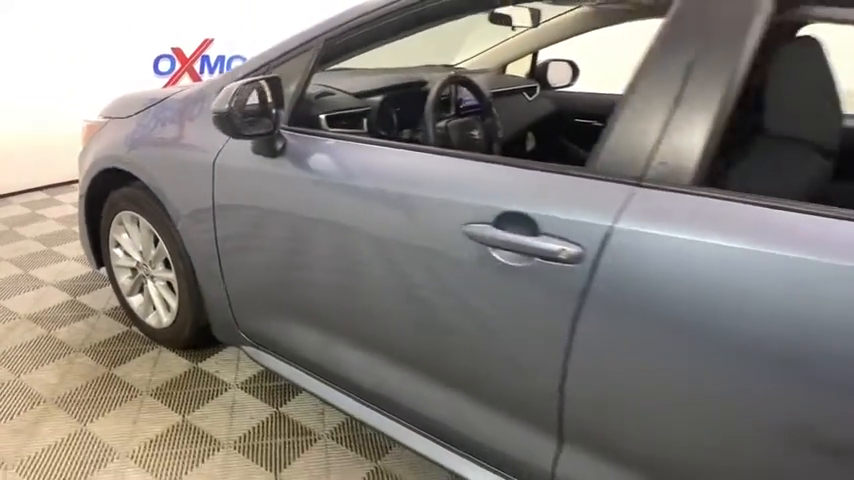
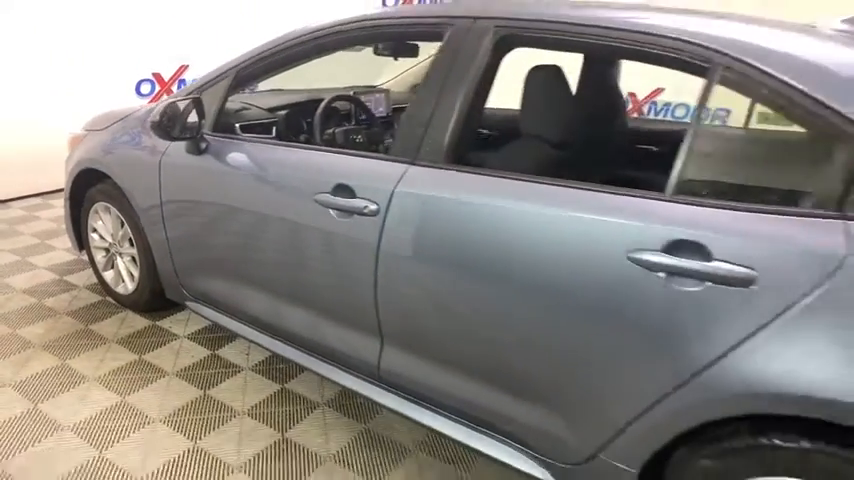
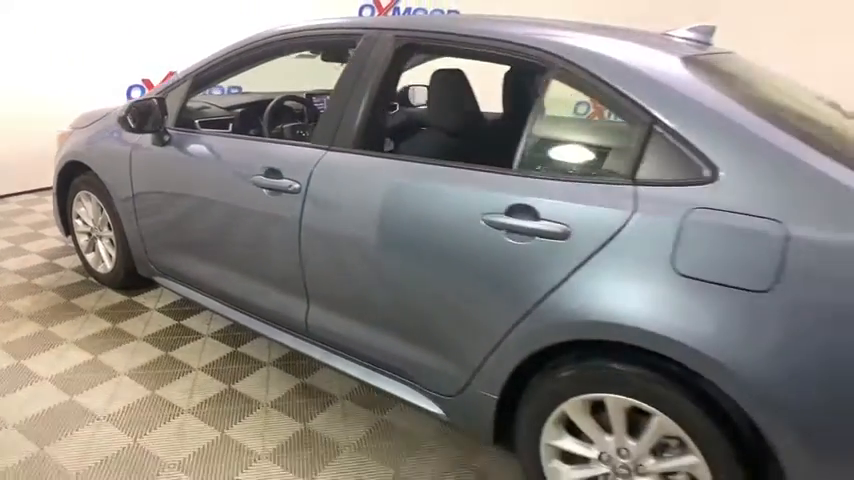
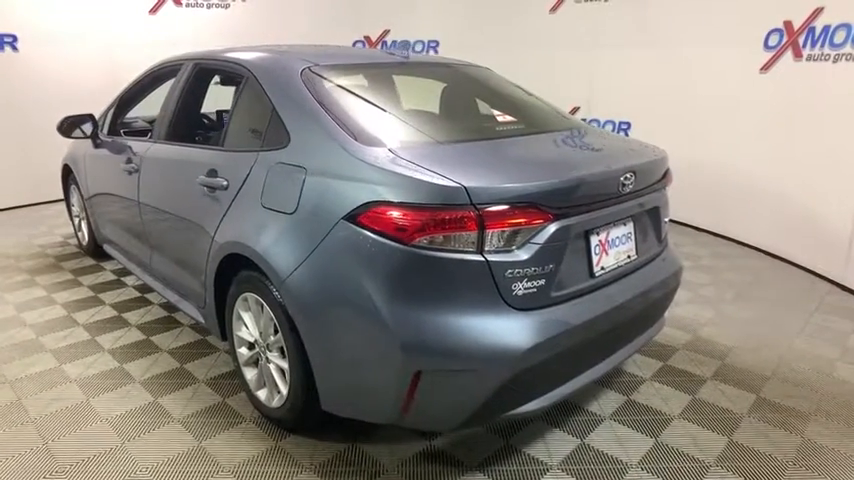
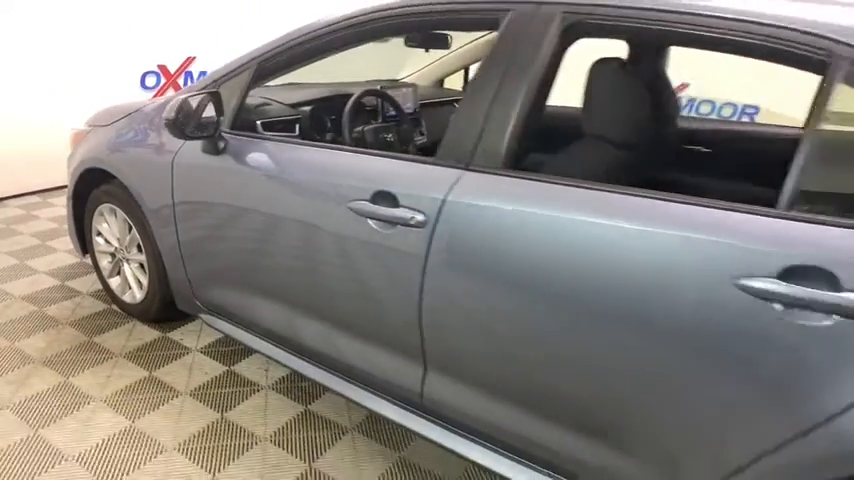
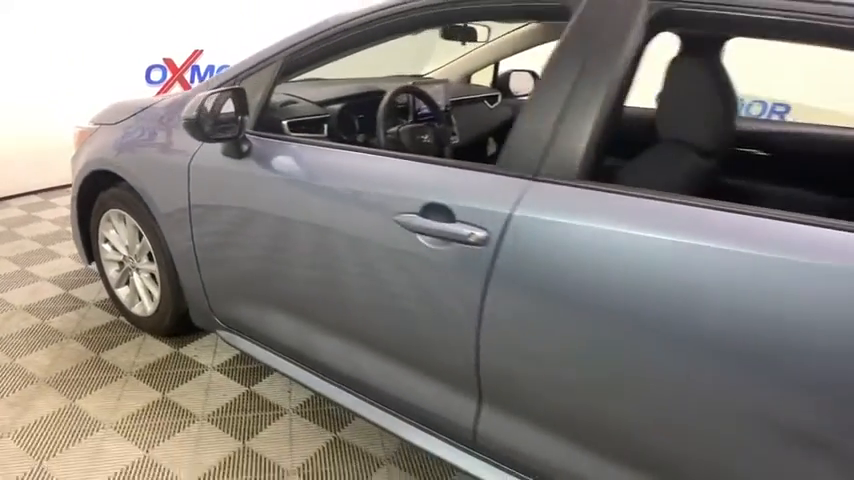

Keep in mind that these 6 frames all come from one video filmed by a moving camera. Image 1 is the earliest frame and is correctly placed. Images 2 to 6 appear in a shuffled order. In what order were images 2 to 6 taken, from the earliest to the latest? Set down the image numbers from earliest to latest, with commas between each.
6, 5, 2, 3, 4
